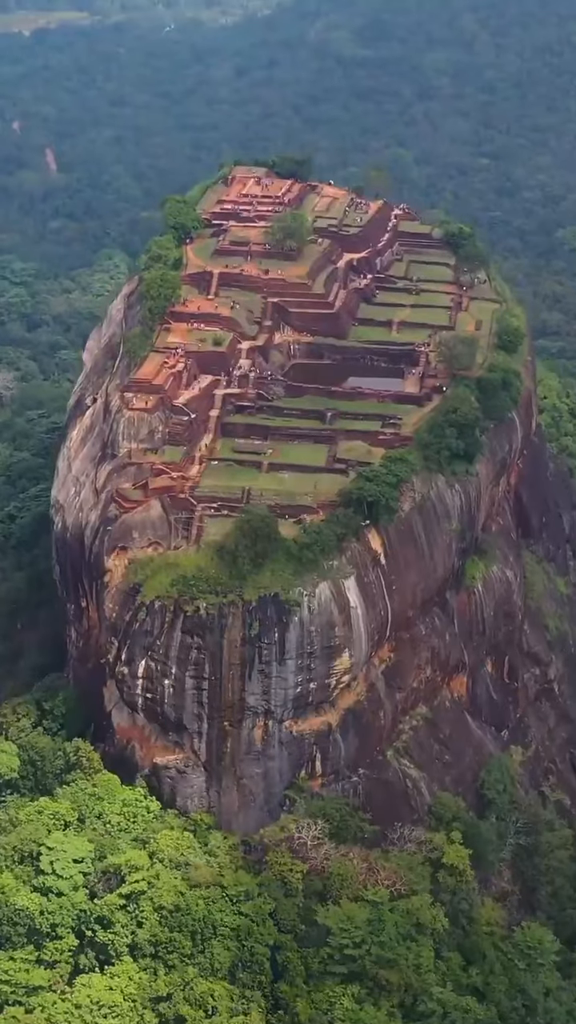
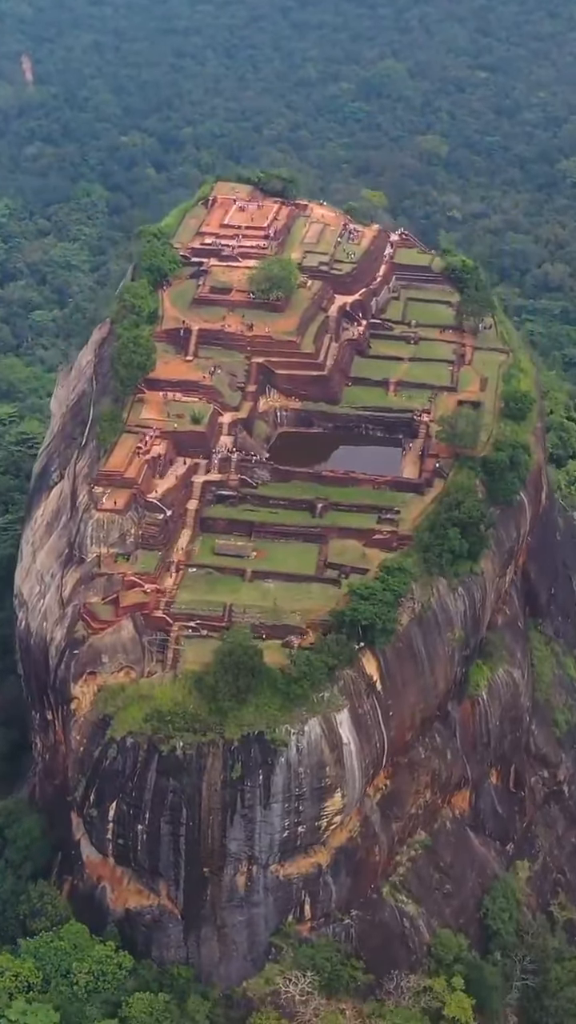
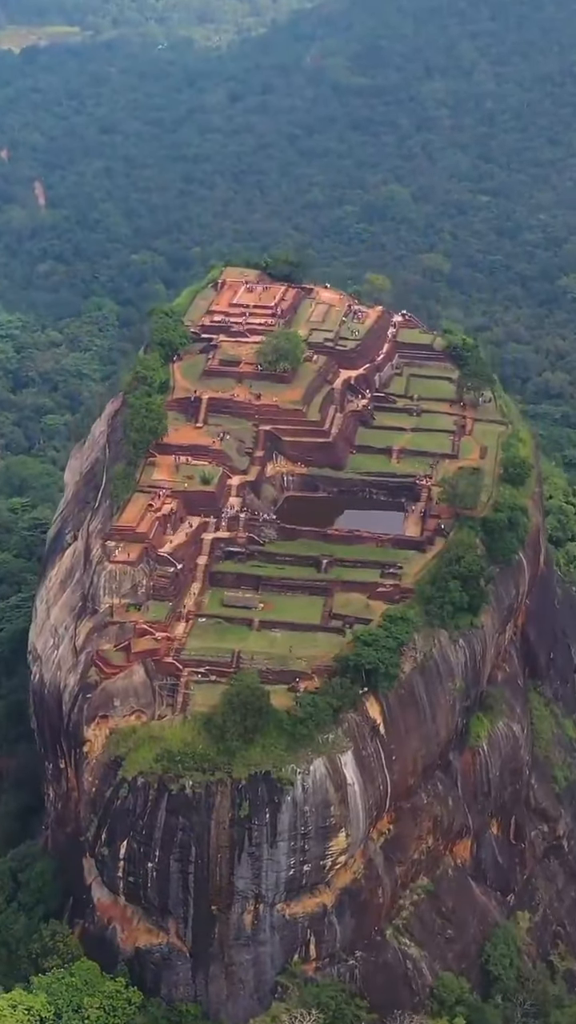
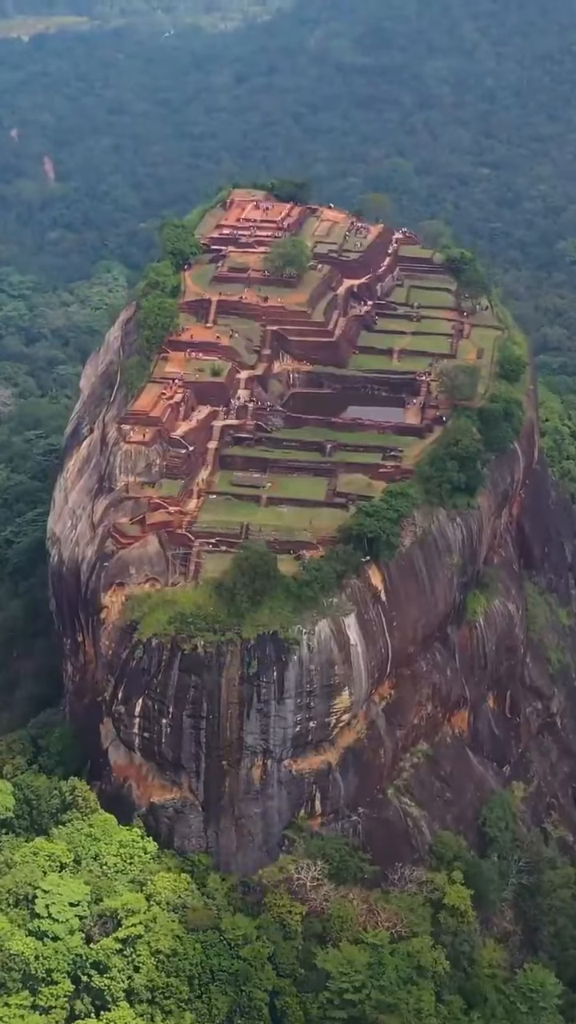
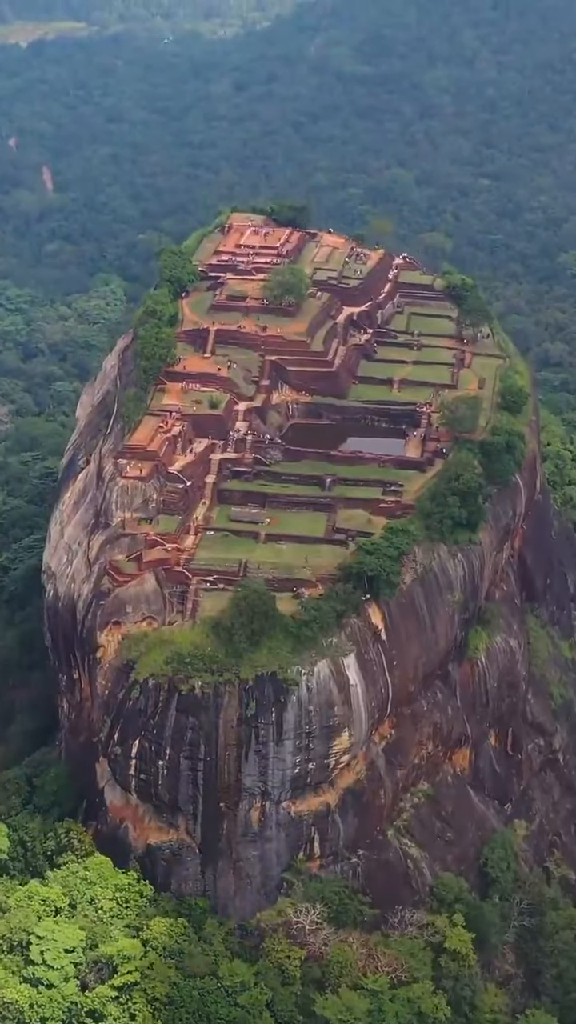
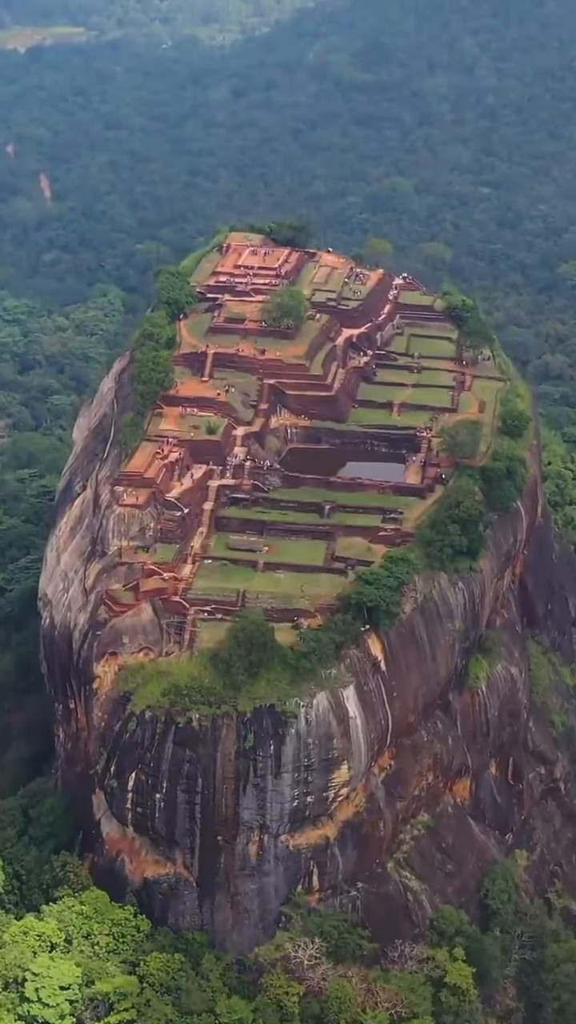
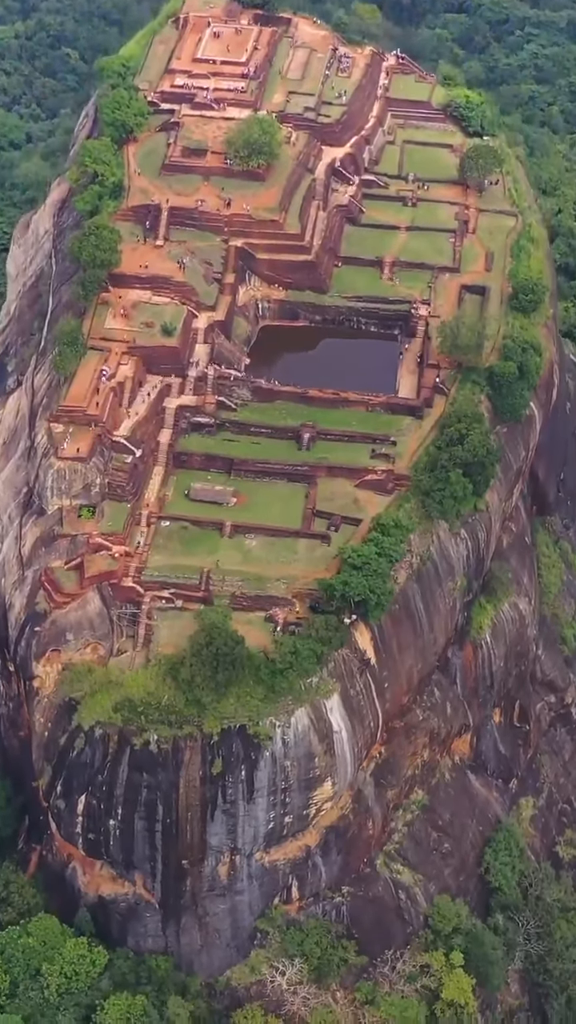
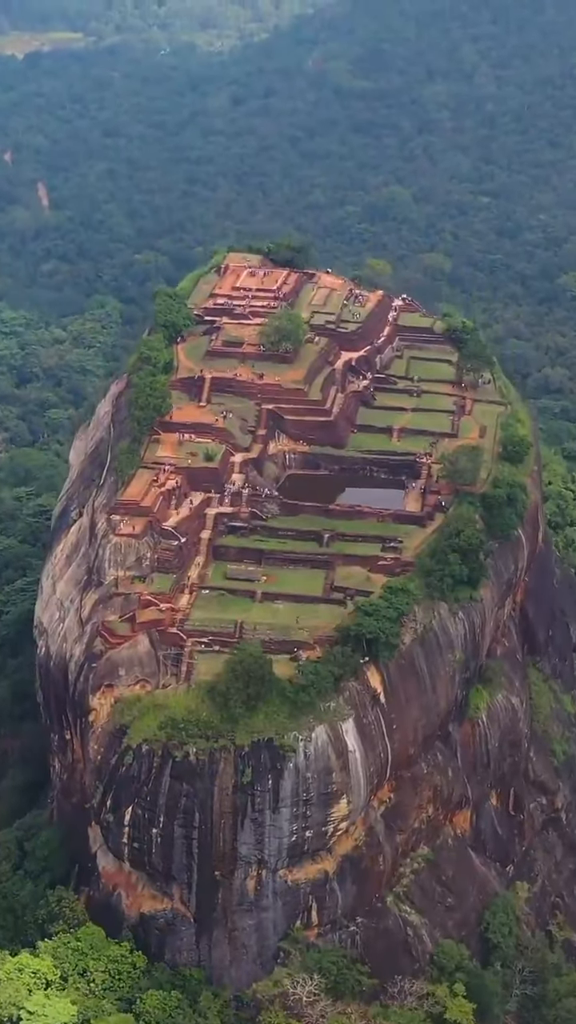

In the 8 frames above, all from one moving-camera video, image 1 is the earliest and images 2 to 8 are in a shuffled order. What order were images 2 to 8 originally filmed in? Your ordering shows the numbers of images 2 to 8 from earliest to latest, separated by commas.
4, 5, 6, 8, 3, 2, 7
